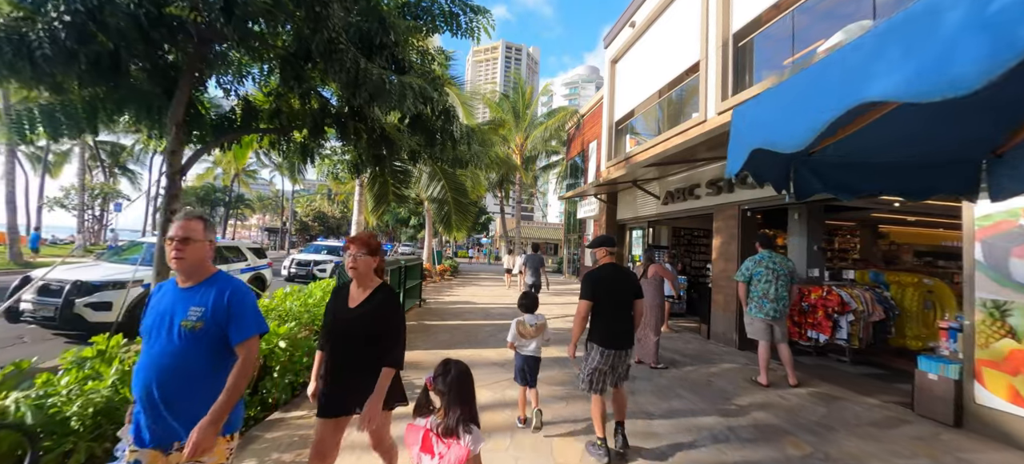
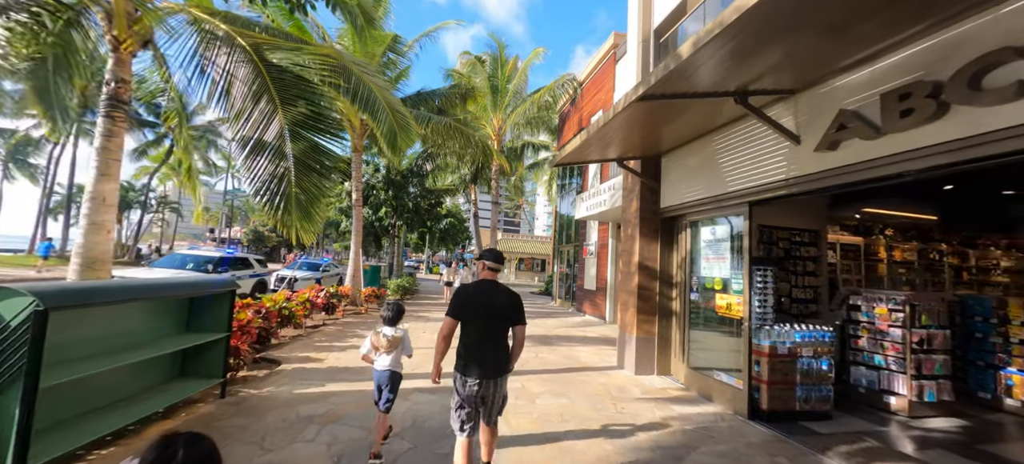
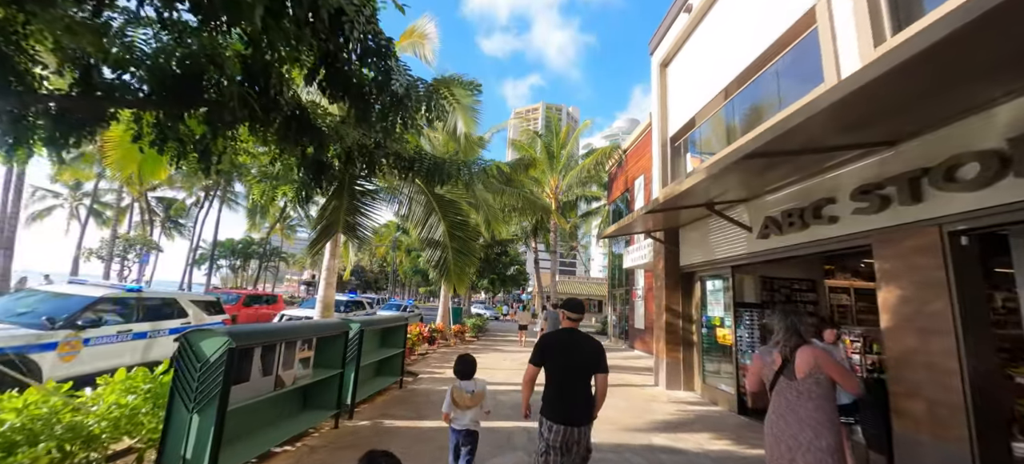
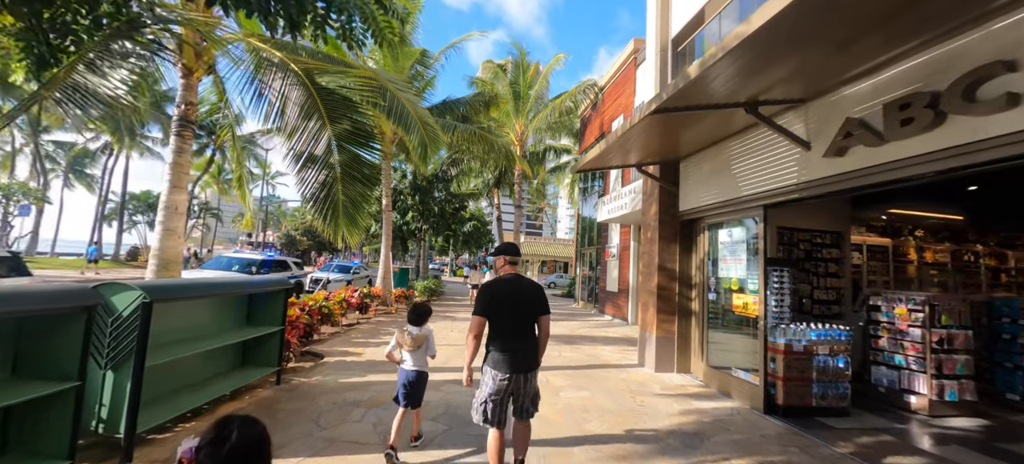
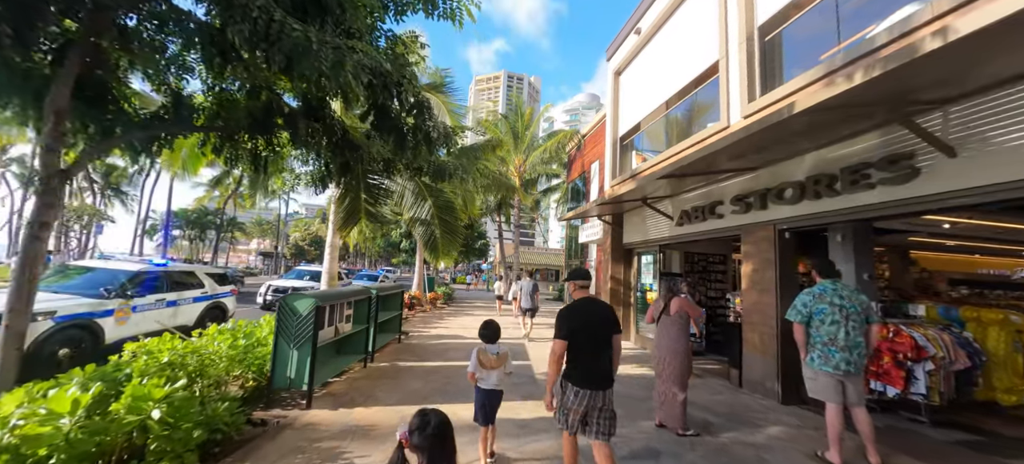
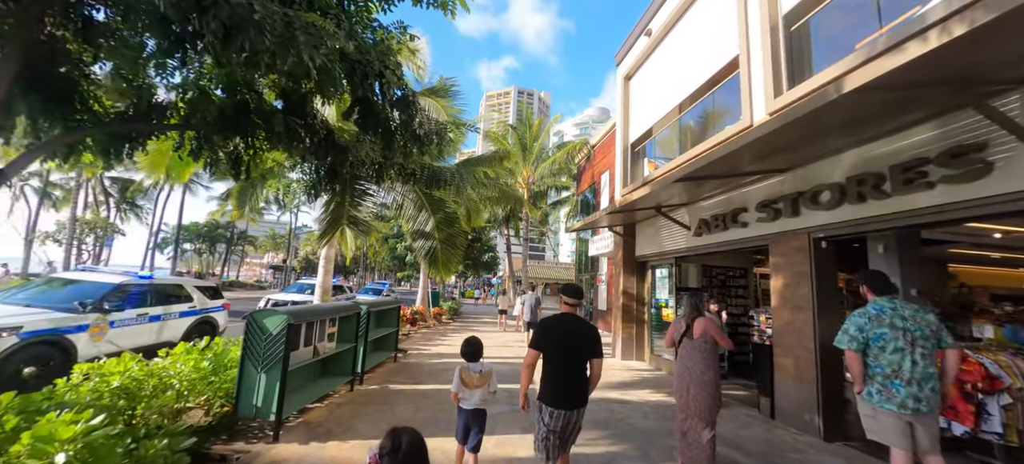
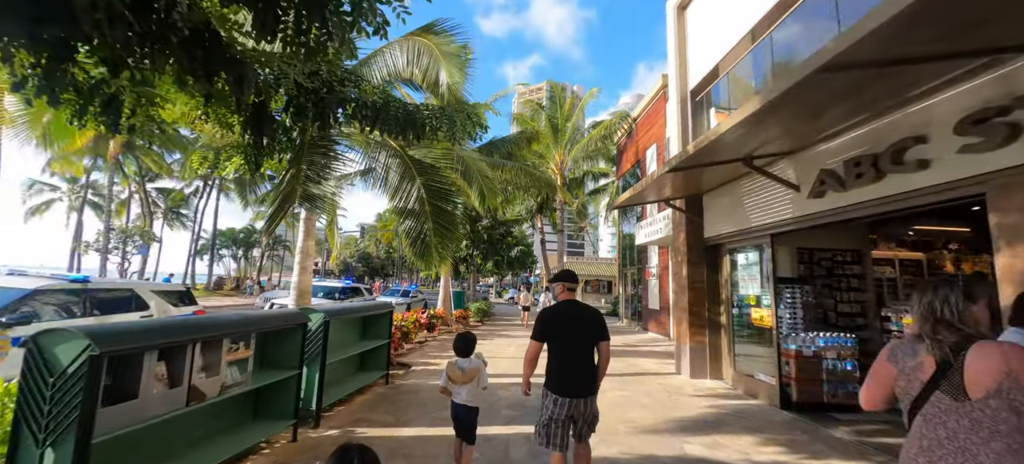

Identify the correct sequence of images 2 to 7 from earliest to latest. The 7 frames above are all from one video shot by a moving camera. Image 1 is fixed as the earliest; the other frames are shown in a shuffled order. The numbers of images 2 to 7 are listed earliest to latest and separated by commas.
5, 6, 3, 7, 4, 2
